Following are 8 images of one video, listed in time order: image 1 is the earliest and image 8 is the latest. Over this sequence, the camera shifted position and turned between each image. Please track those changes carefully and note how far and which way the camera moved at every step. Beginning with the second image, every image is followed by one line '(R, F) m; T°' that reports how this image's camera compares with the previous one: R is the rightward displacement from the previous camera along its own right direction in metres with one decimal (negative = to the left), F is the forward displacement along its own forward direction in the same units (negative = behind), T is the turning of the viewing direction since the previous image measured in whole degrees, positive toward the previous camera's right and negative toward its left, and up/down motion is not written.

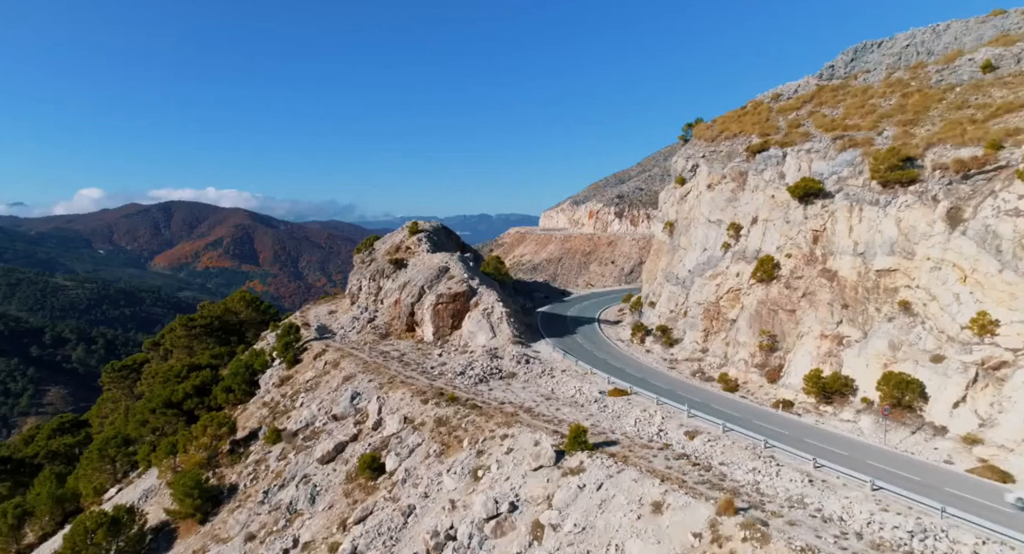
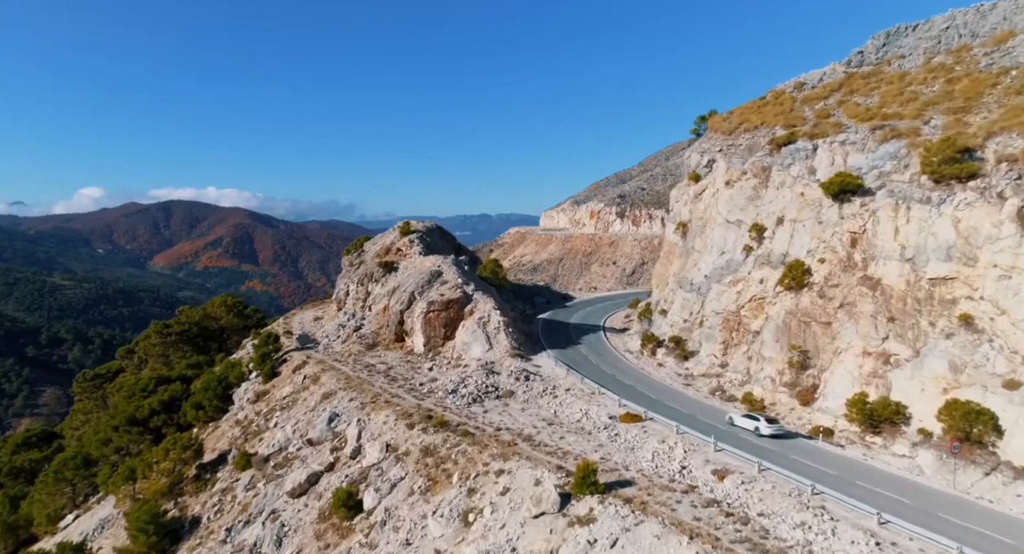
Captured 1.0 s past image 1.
(+0.1, +4.3) m; 0°
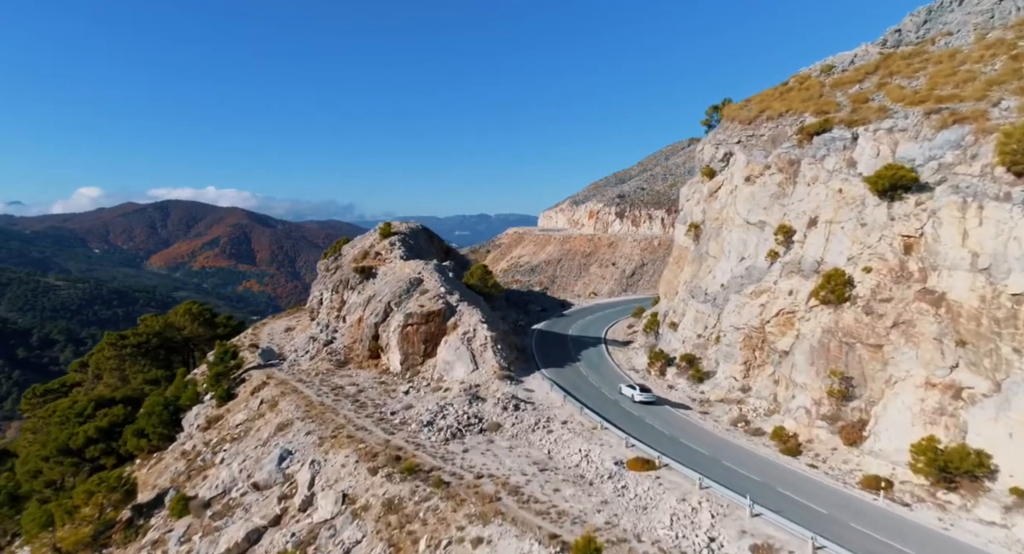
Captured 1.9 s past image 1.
(+0.6, +5.5) m; 0°
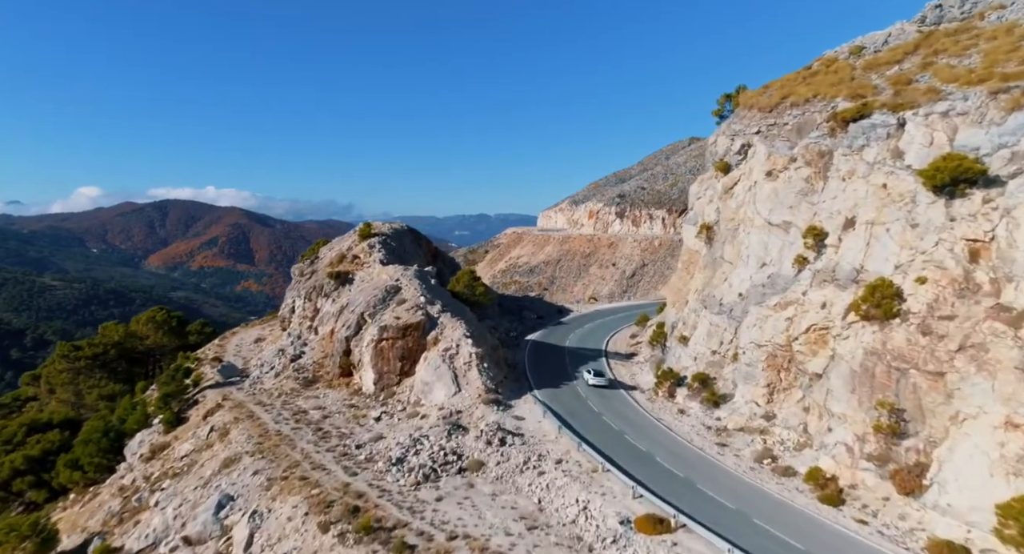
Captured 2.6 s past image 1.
(+0.6, +4.7) m; 0°
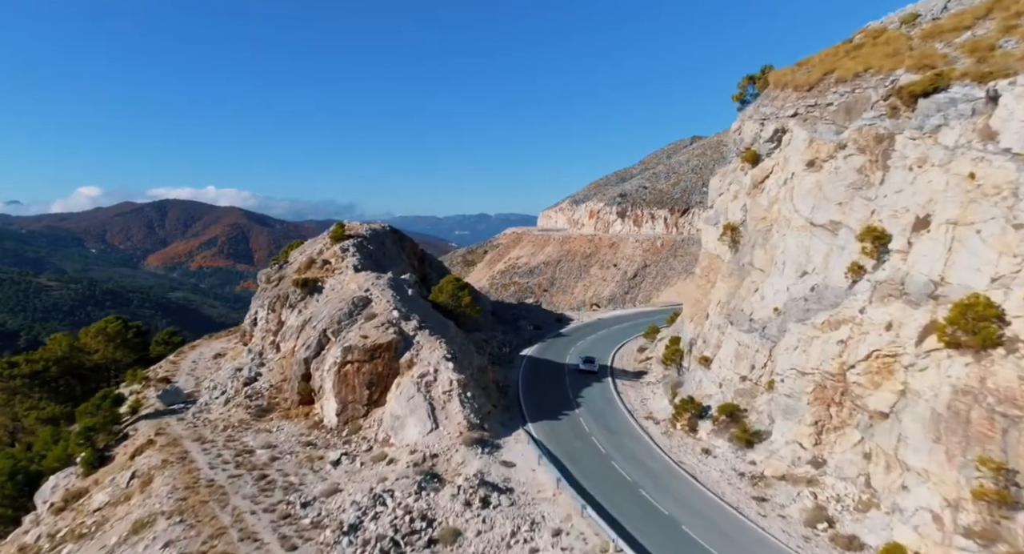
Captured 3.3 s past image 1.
(+0.5, +5.7) m; 0°
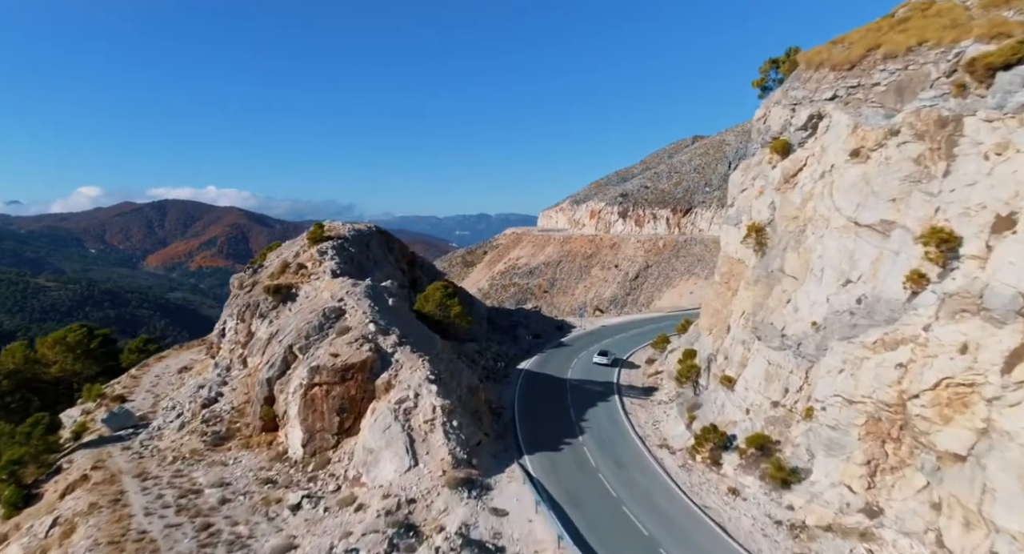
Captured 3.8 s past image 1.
(+0.3, +4.0) m; 0°
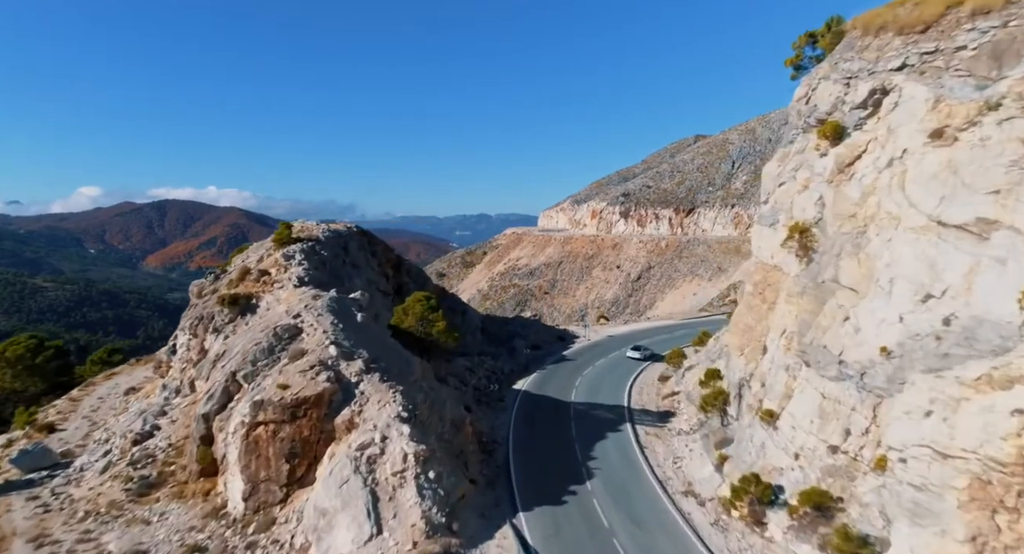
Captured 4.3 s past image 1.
(+0.3, +5.0) m; 0°
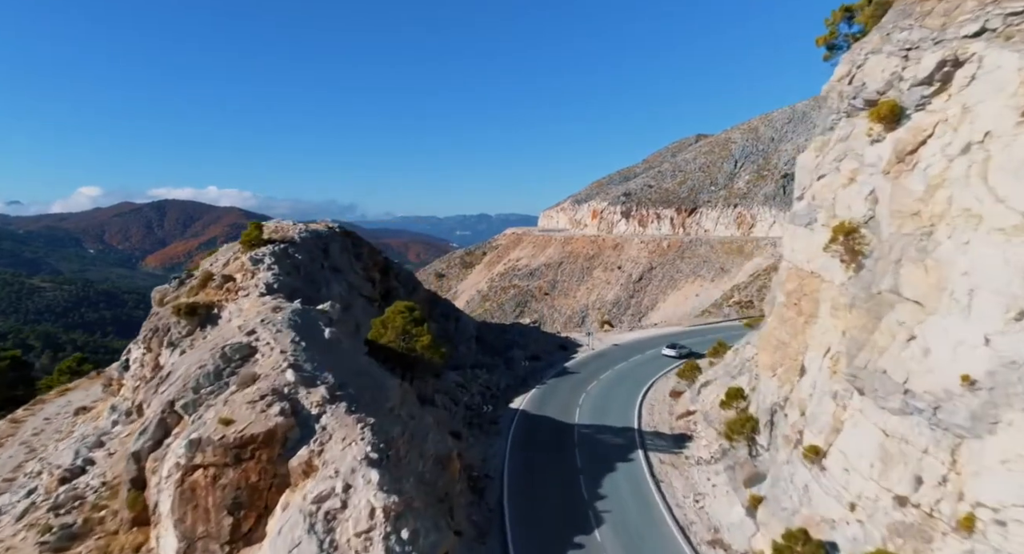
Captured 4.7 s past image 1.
(+0.2, +3.7) m; 0°
